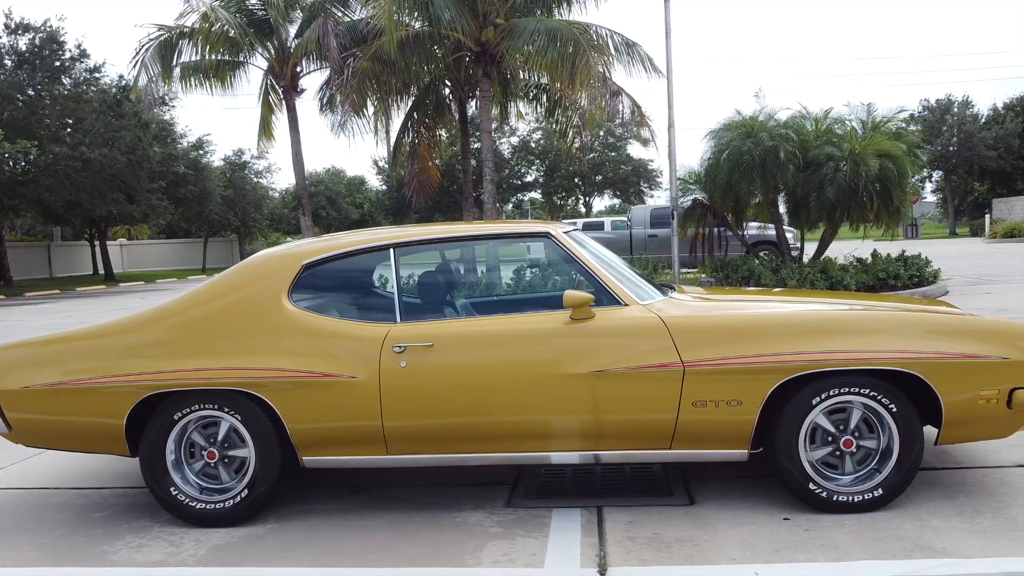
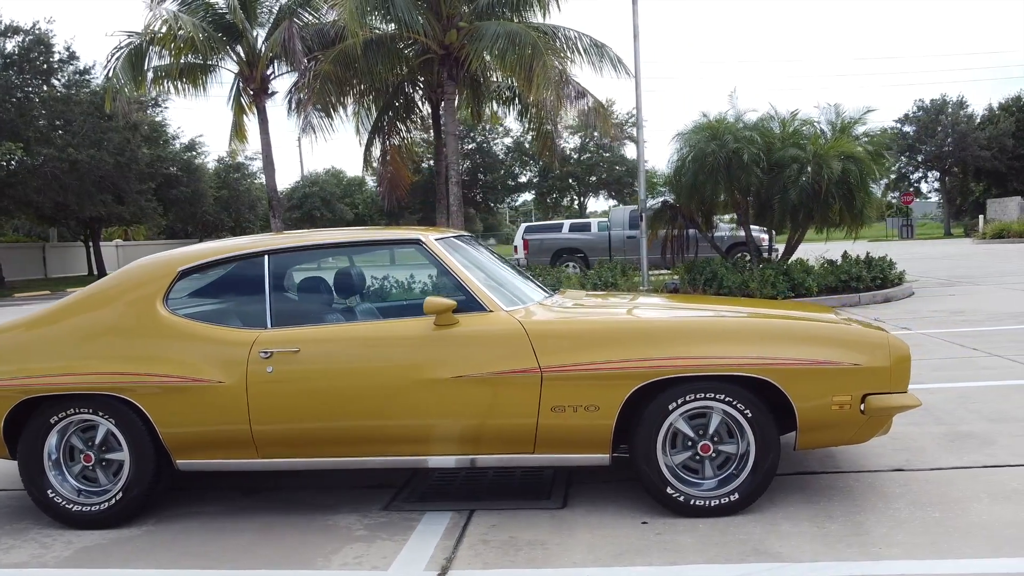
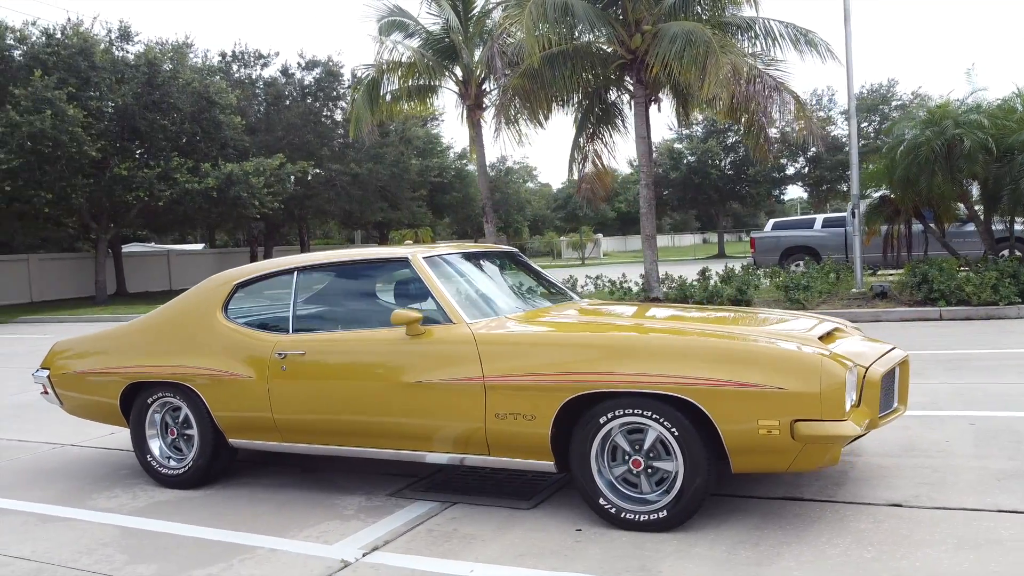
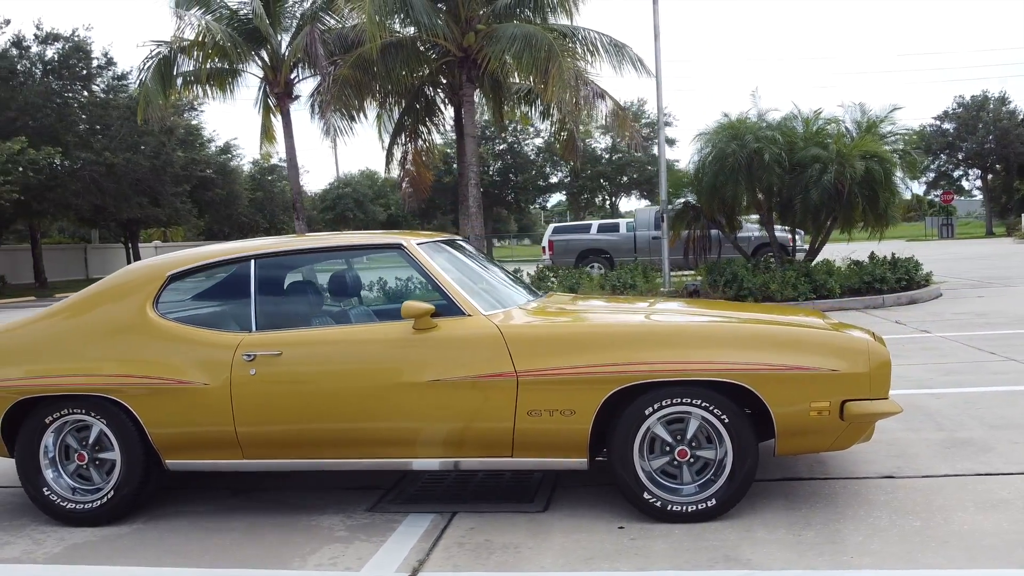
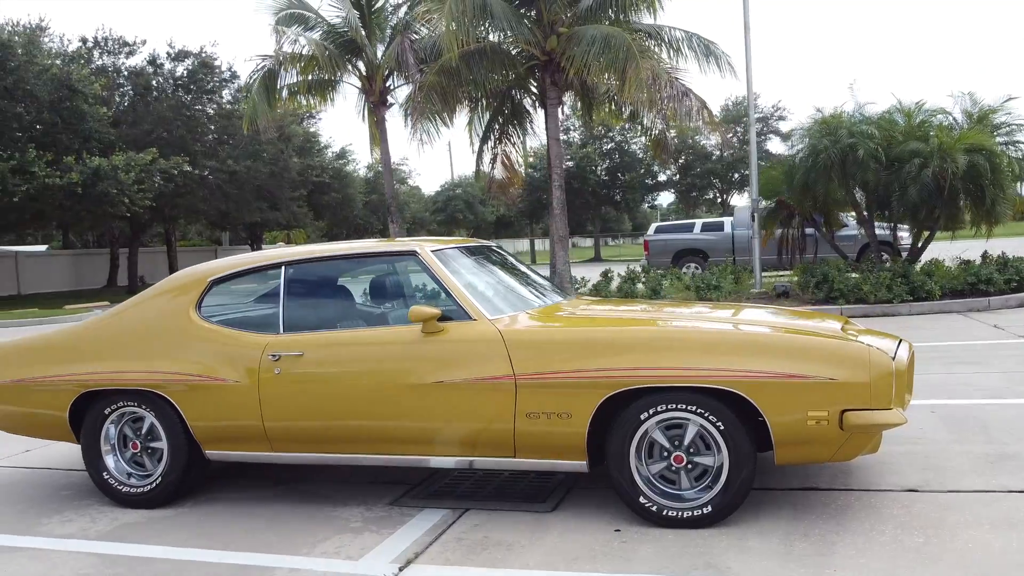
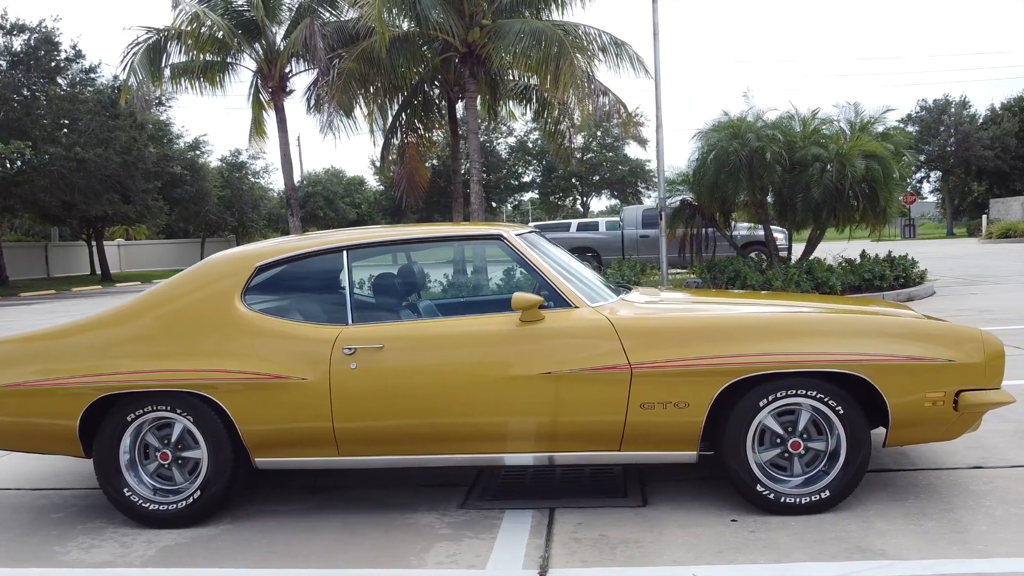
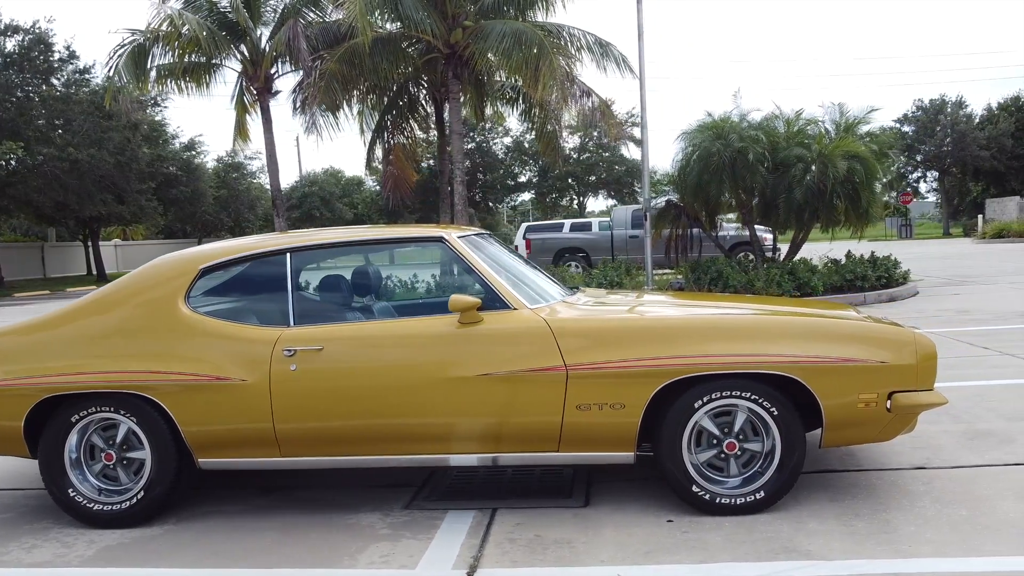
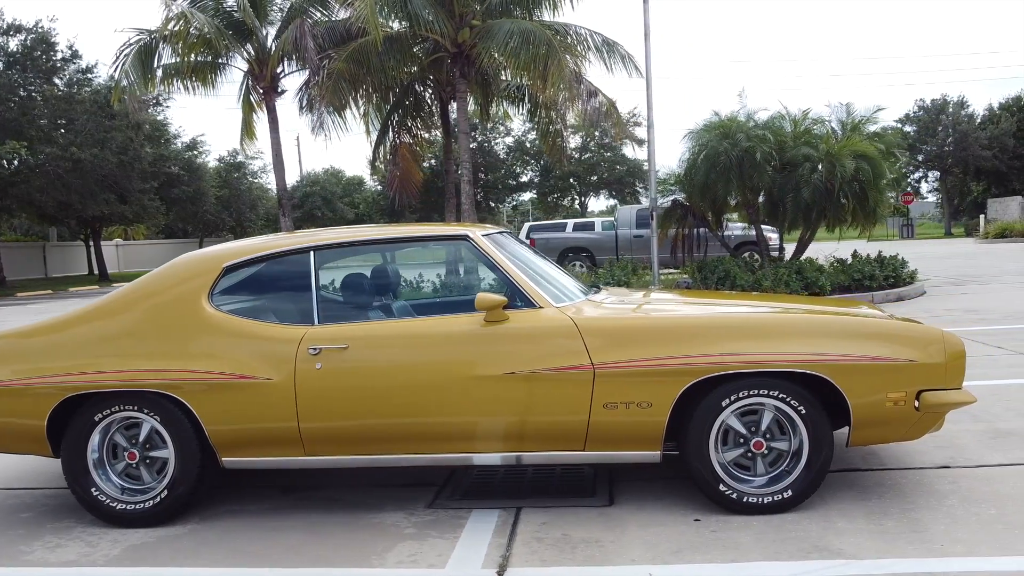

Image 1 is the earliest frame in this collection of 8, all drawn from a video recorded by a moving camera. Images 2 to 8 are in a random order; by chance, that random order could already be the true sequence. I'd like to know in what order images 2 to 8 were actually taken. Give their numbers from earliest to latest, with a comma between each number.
6, 8, 7, 2, 4, 5, 3
